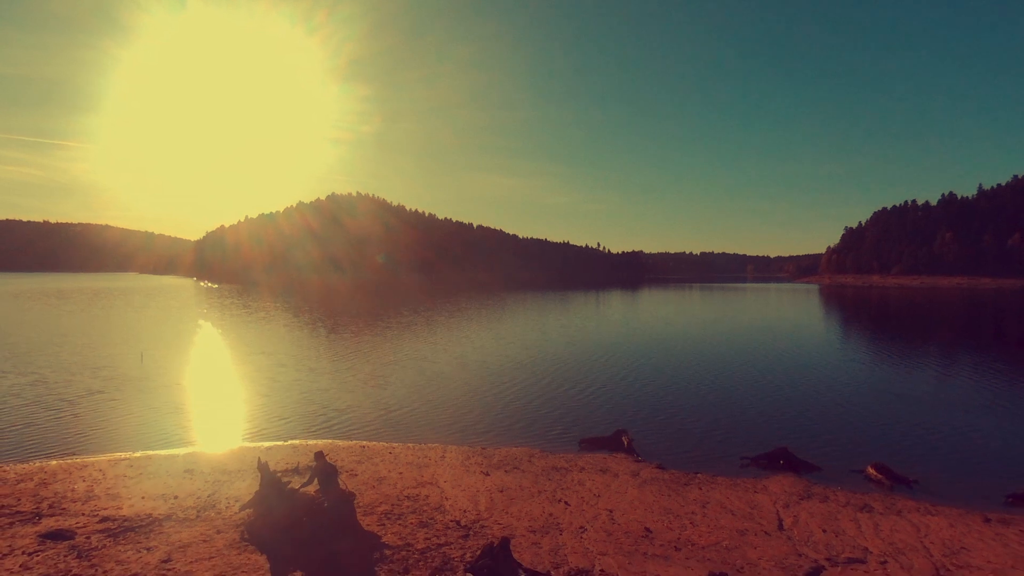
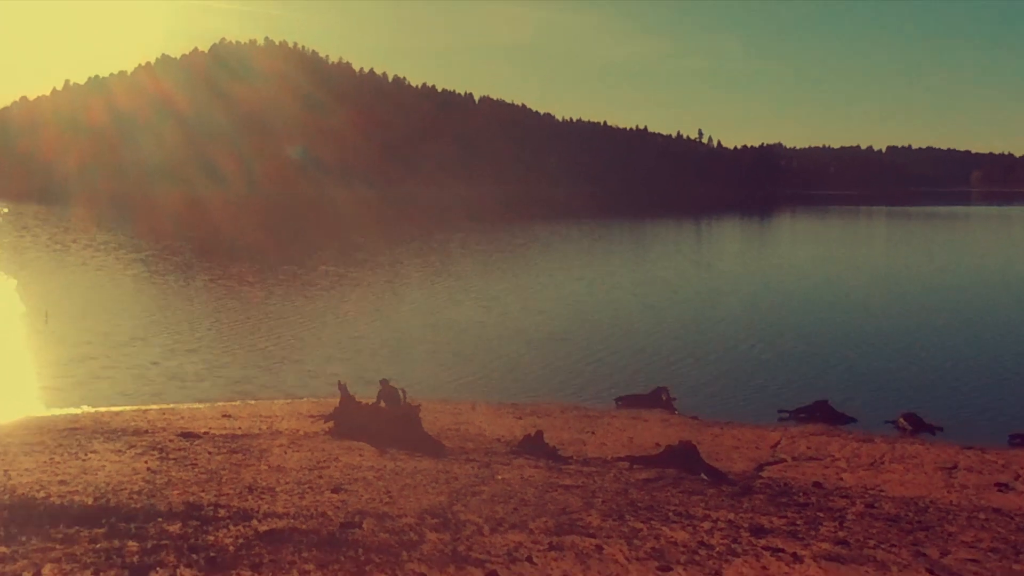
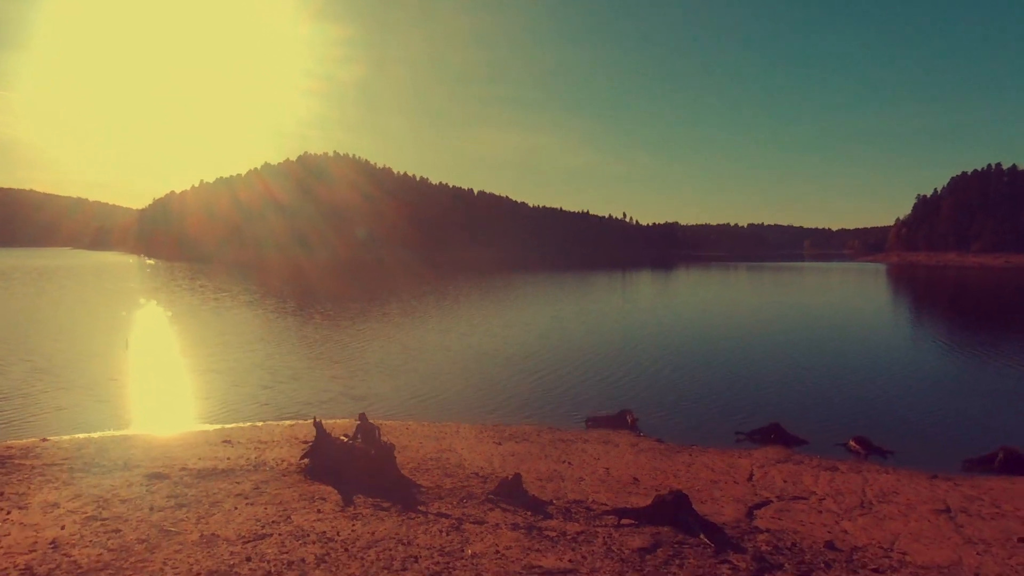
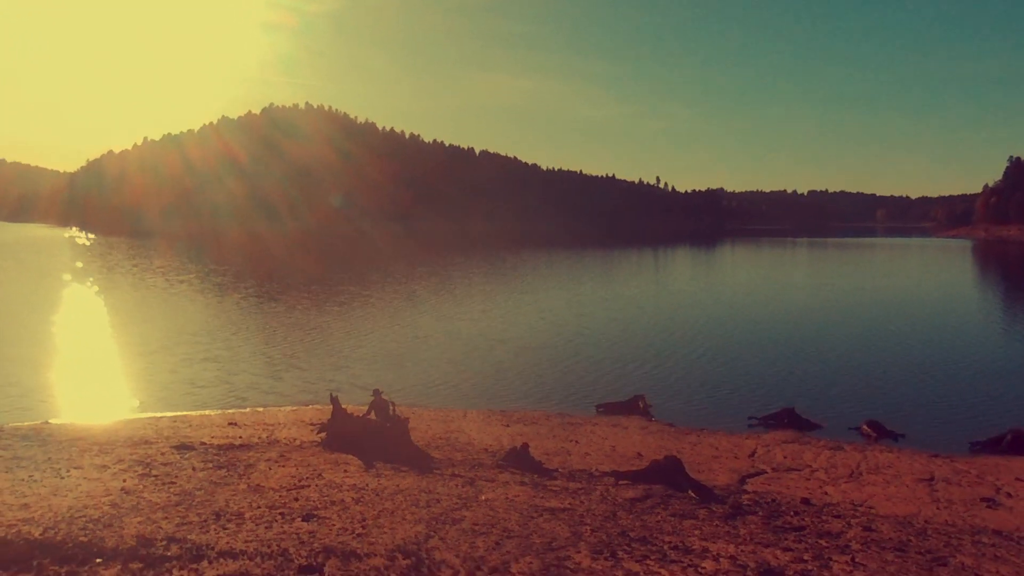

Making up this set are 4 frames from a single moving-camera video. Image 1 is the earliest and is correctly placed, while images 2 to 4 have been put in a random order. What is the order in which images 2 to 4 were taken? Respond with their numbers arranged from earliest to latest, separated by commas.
3, 4, 2
